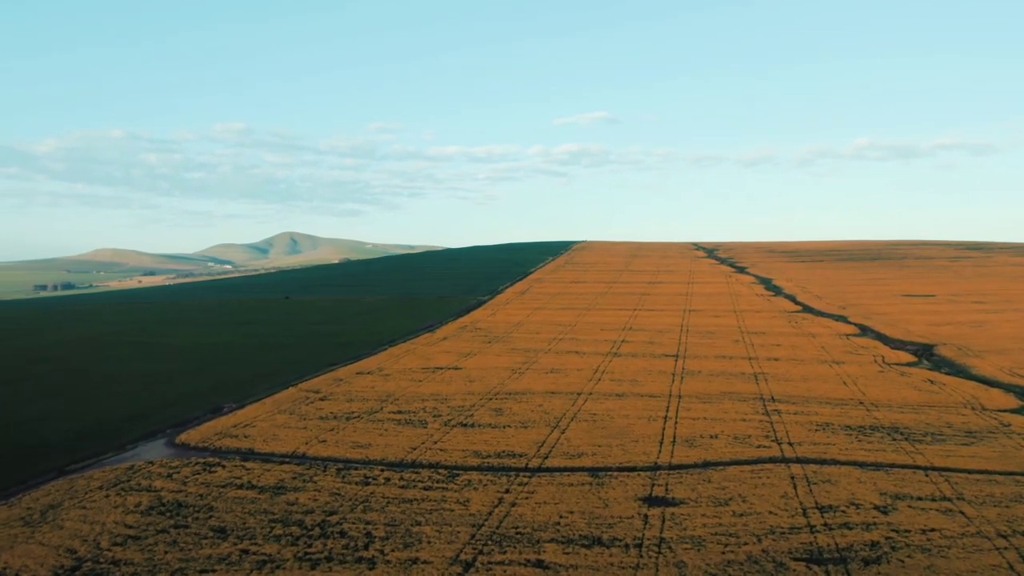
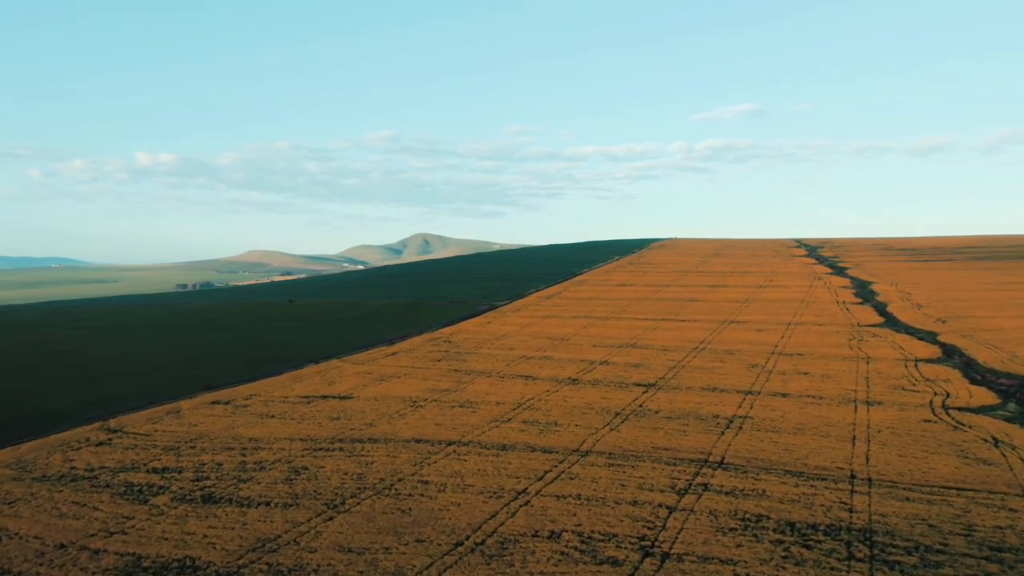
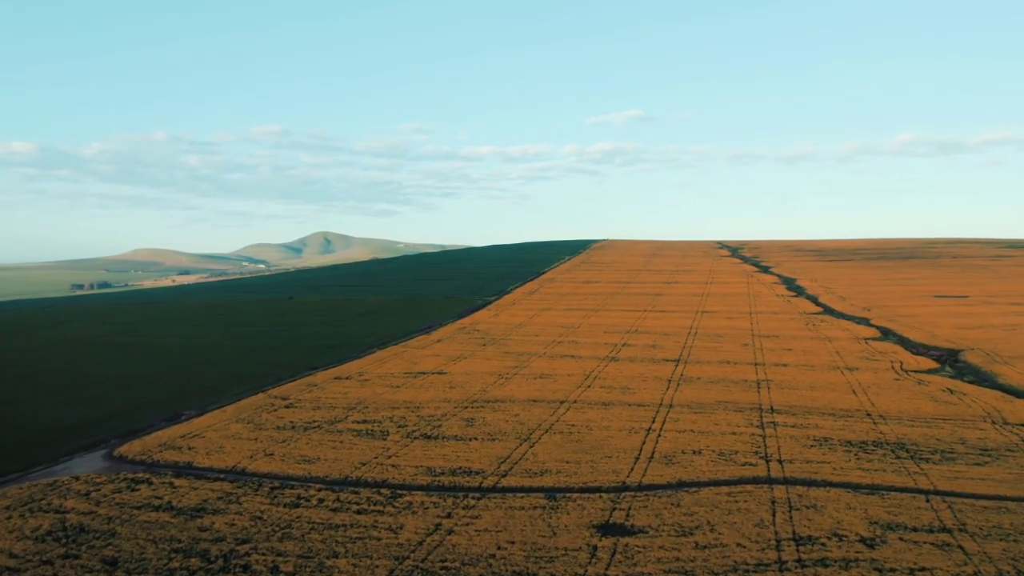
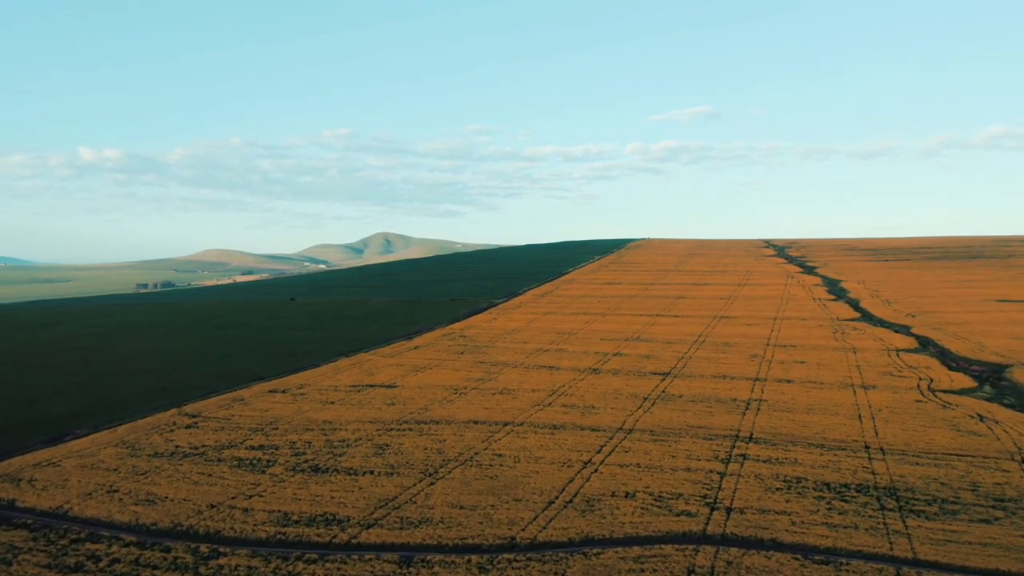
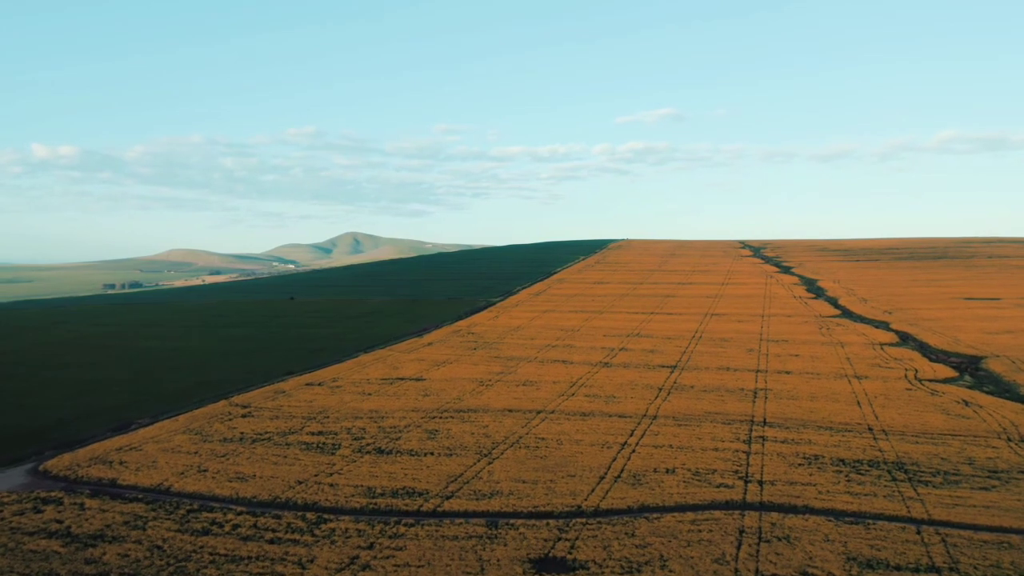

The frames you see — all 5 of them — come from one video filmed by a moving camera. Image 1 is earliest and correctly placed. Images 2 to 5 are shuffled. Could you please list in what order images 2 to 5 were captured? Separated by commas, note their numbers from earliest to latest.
3, 5, 4, 2
